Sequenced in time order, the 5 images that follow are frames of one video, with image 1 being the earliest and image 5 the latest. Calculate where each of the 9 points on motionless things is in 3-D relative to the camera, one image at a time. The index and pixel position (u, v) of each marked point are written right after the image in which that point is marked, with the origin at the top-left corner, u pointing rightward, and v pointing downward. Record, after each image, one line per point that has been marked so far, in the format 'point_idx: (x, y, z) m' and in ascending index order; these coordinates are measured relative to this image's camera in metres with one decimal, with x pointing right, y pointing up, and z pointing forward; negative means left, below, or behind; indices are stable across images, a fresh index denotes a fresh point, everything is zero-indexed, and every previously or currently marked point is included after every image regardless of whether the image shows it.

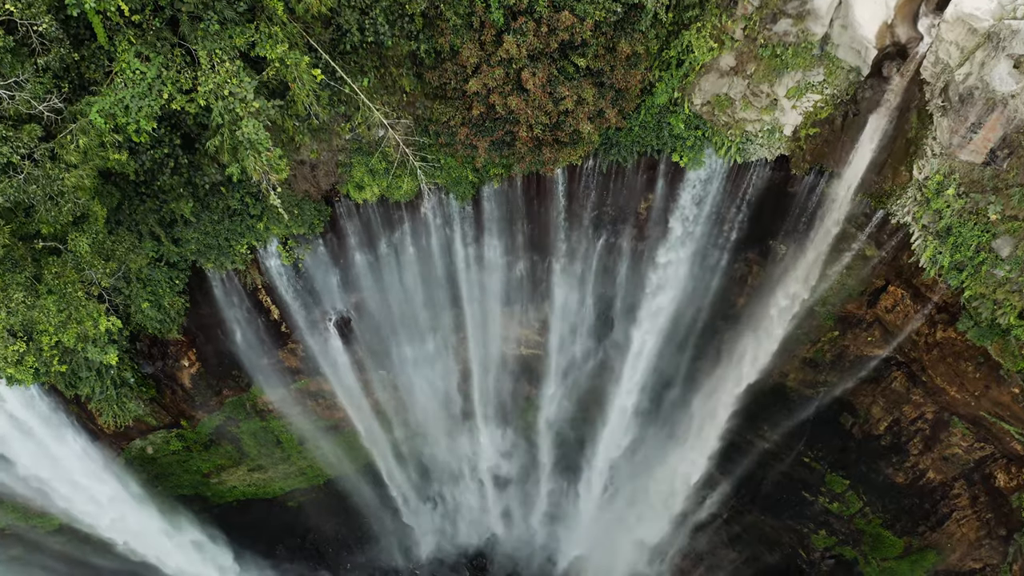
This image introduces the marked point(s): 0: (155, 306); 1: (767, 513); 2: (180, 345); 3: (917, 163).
0: (-6.1, -0.3, +9.9) m
1: (+5.8, -5.4, +13.5) m
2: (-6.2, -1.1, +10.9) m
3: (+5.9, +1.9, +8.5) m
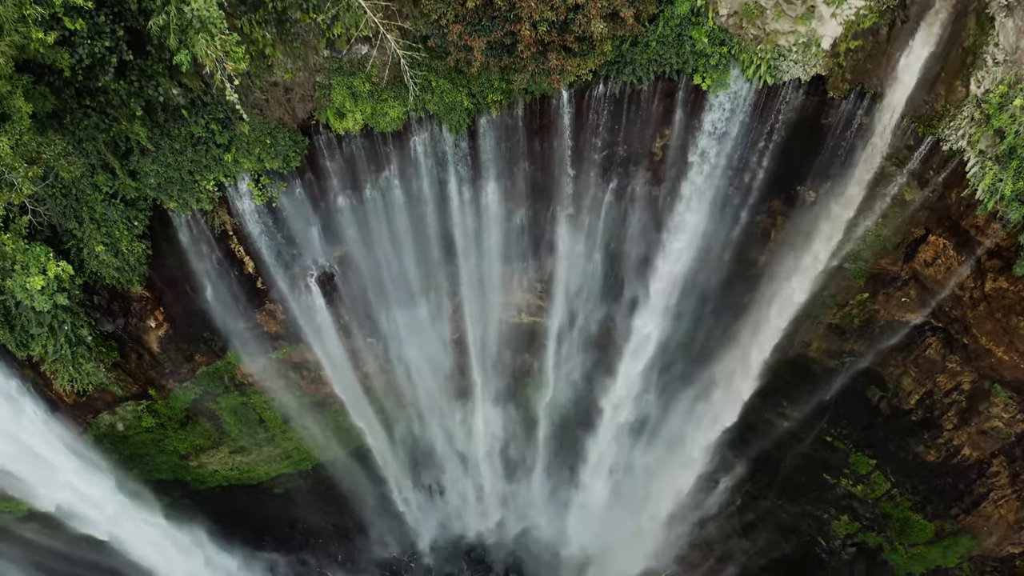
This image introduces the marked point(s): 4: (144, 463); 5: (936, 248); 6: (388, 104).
0: (-6.1, +0.6, +8.8) m
1: (+5.8, -4.6, +12.5) m
2: (-6.2, -0.3, +9.9) m
3: (+5.9, +2.7, +7.5) m
4: (-7.6, -3.7, +12.1) m
5: (+6.4, +0.6, +8.9) m
6: (-1.8, +2.6, +8.4) m
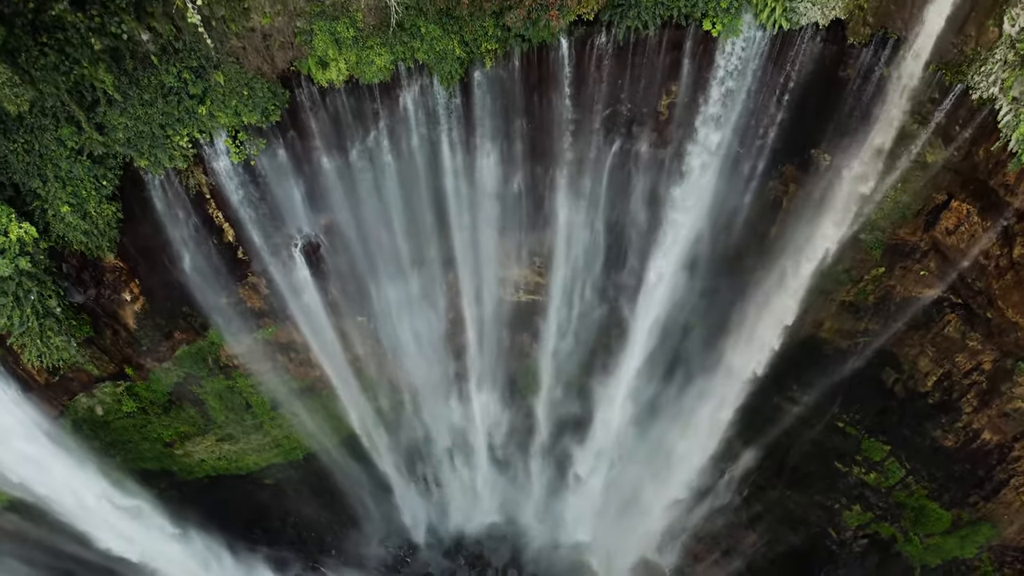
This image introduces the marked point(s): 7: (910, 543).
0: (-6.1, +1.0, +8.2) m
1: (+5.7, -4.1, +11.9) m
2: (-6.2, +0.2, +9.3) m
3: (+5.9, +3.2, +7.0) m
4: (-7.6, -3.2, +11.6) m
5: (+6.3, +1.0, +8.4) m
6: (-1.8, +3.1, +7.8) m
7: (+7.5, -4.8, +11.0) m
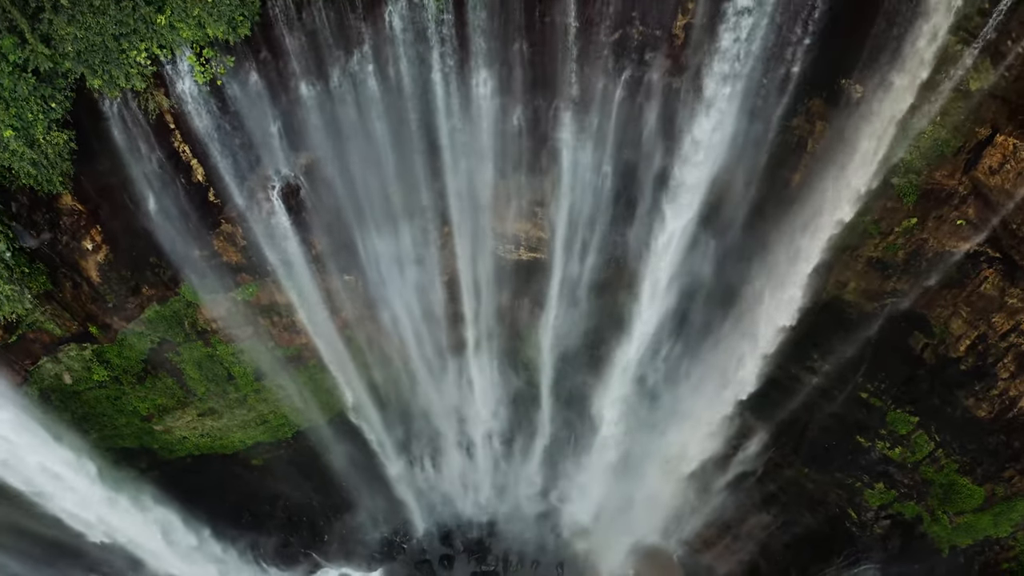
0: (-6.1, +1.8, +7.4) m
1: (+5.7, -3.3, +11.0) m
2: (-6.3, +1.0, +8.4) m
3: (+5.9, +4.0, +6.1) m
4: (-7.6, -2.4, +10.7) m
5: (+6.3, +1.8, +7.5) m
6: (-1.9, +3.9, +6.9) m
7: (+7.5, -4.0, +10.1) m
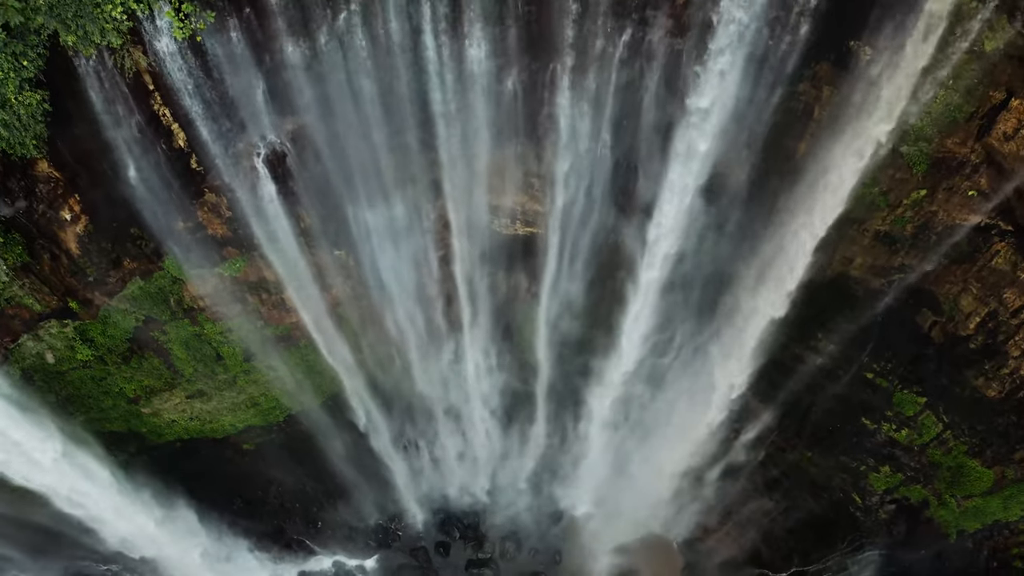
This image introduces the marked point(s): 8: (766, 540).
0: (-6.2, +2.2, +7.0) m
1: (+5.7, -2.8, +10.7) m
2: (-6.3, +1.4, +8.1) m
3: (+5.8, +4.4, +5.7) m
4: (-7.7, -2.0, +10.4) m
5: (+6.3, +2.3, +7.2) m
6: (-1.9, +4.3, +6.6) m
7: (+7.4, -3.6, +9.8) m
8: (+5.0, -4.9, +11.5) m
